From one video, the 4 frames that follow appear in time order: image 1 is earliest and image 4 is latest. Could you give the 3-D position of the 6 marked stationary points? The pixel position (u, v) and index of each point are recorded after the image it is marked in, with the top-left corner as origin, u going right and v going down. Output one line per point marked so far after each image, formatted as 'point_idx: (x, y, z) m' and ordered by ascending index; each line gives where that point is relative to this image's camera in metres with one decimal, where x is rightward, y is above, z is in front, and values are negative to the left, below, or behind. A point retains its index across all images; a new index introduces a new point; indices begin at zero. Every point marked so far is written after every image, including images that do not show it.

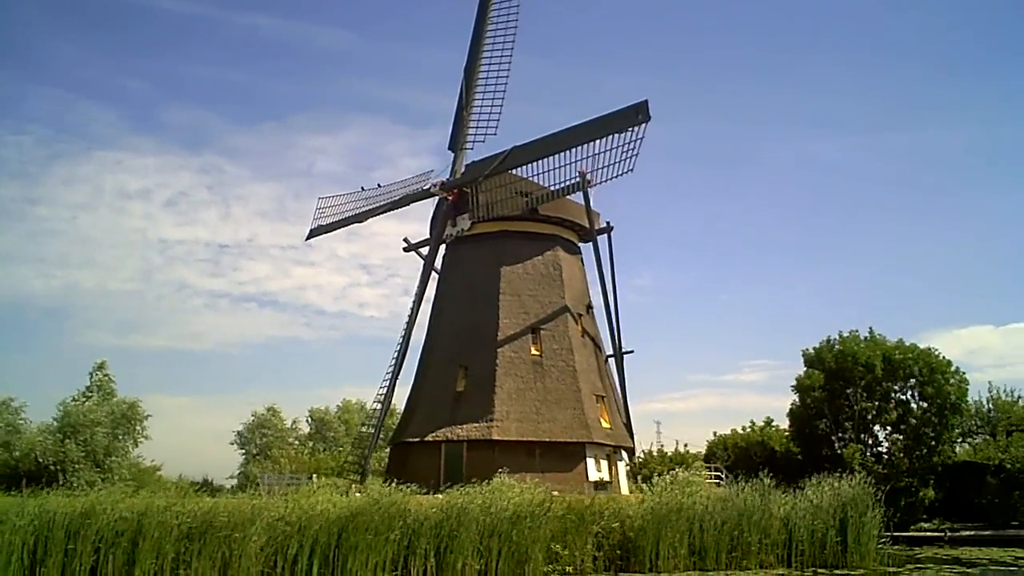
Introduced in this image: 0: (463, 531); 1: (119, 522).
0: (-0.5, -2.8, +9.8) m
1: (-4.3, -2.6, +9.3) m
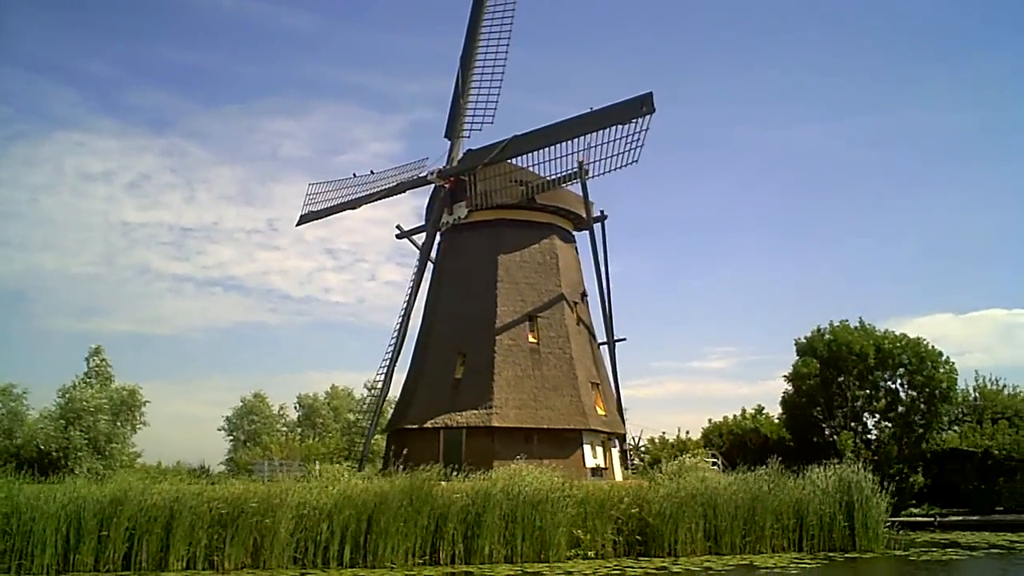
0: (-0.3, -2.7, +10.0) m
1: (-4.0, -2.4, +9.4) m
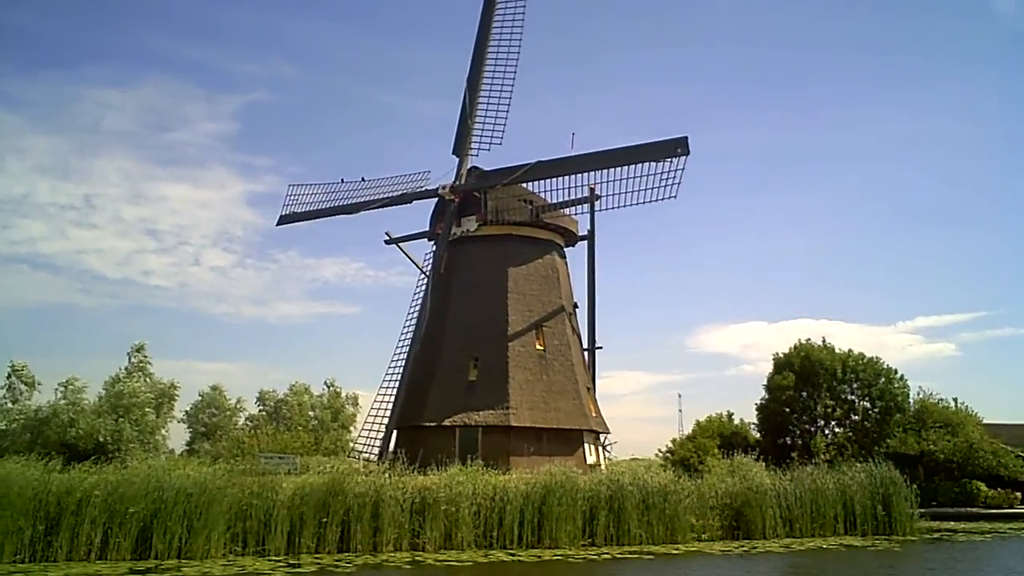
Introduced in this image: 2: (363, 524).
0: (+1.6, -3.0, +11.9) m
1: (-1.9, -2.6, +10.7) m
2: (-1.9, -2.9, +10.7) m
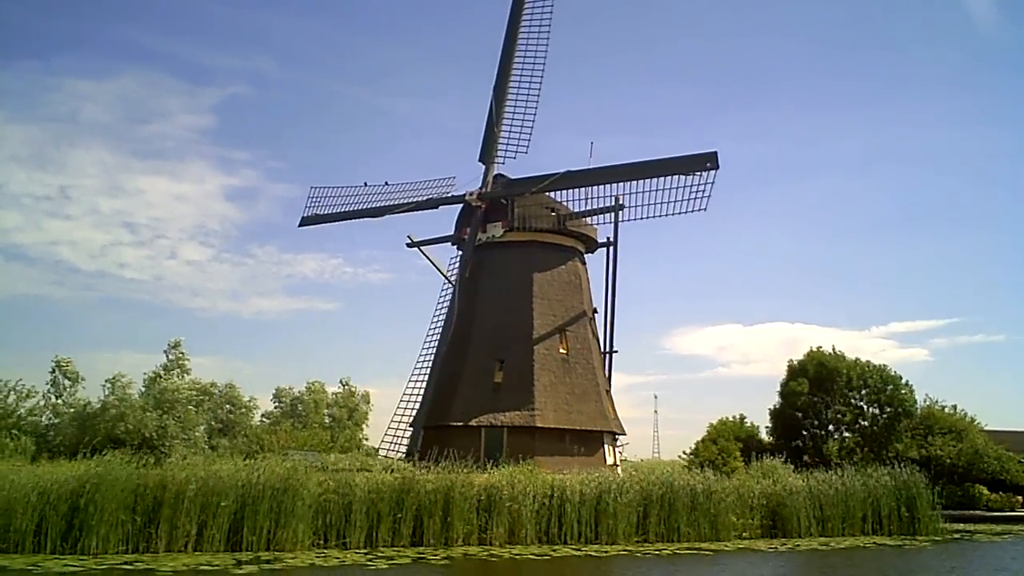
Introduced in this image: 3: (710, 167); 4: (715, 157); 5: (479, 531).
0: (+2.4, -3.2, +12.6) m
1: (-1.1, -2.8, +11.4) m
2: (-1.0, -3.1, +11.3) m
3: (+4.5, +2.8, +19.7) m
4: (+4.5, +3.0, +19.4) m
5: (-0.5, -3.3, +11.6) m
